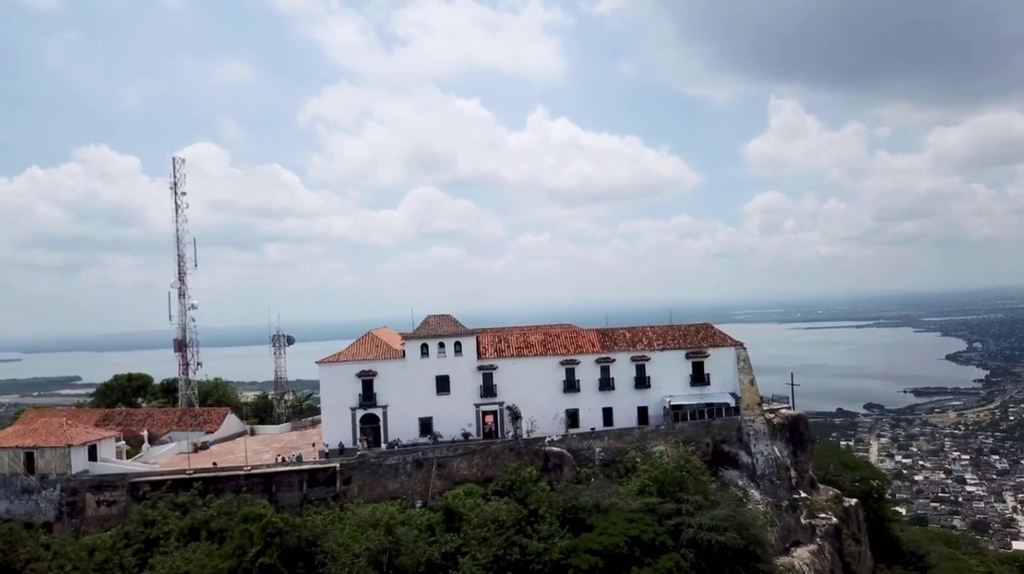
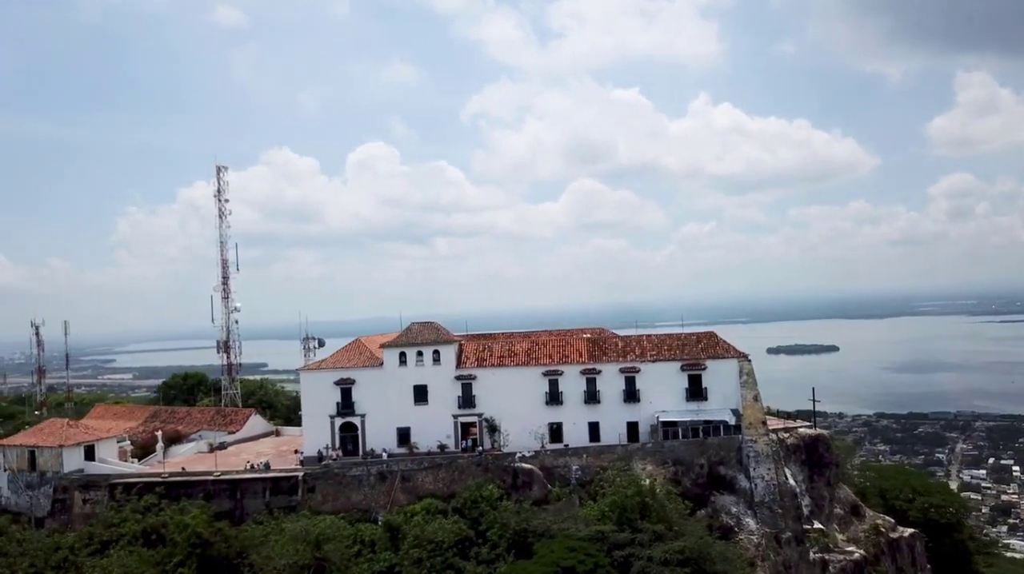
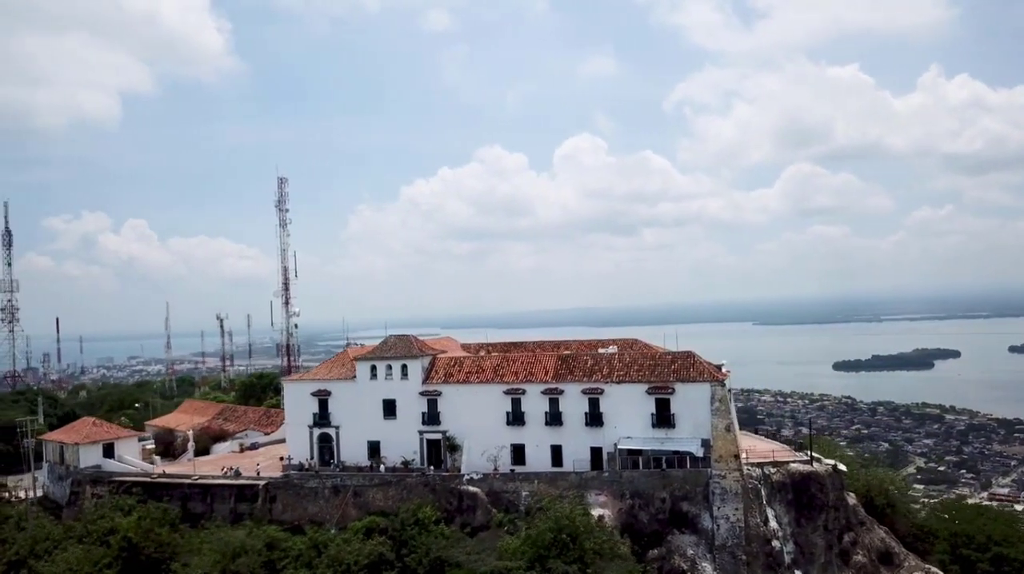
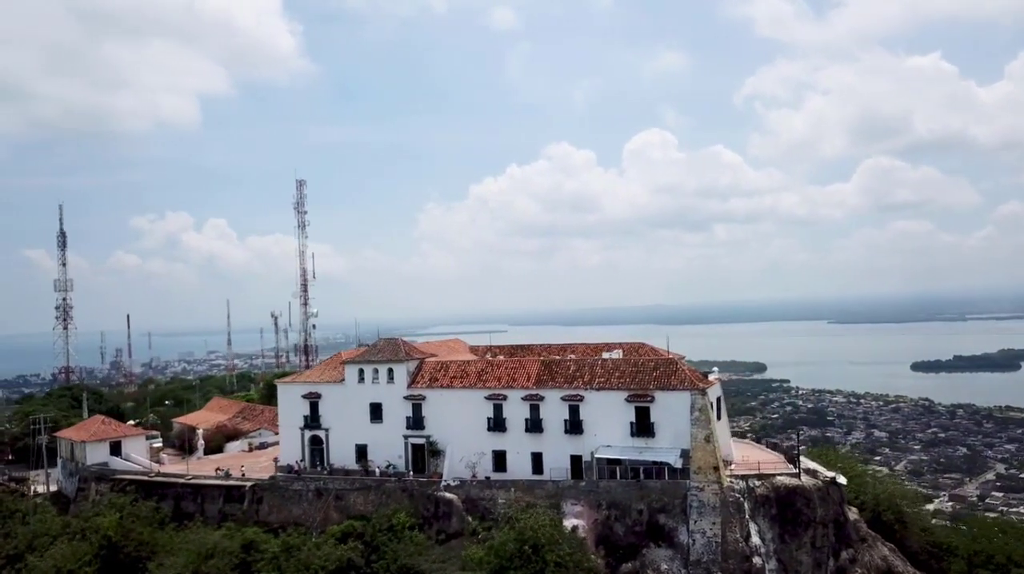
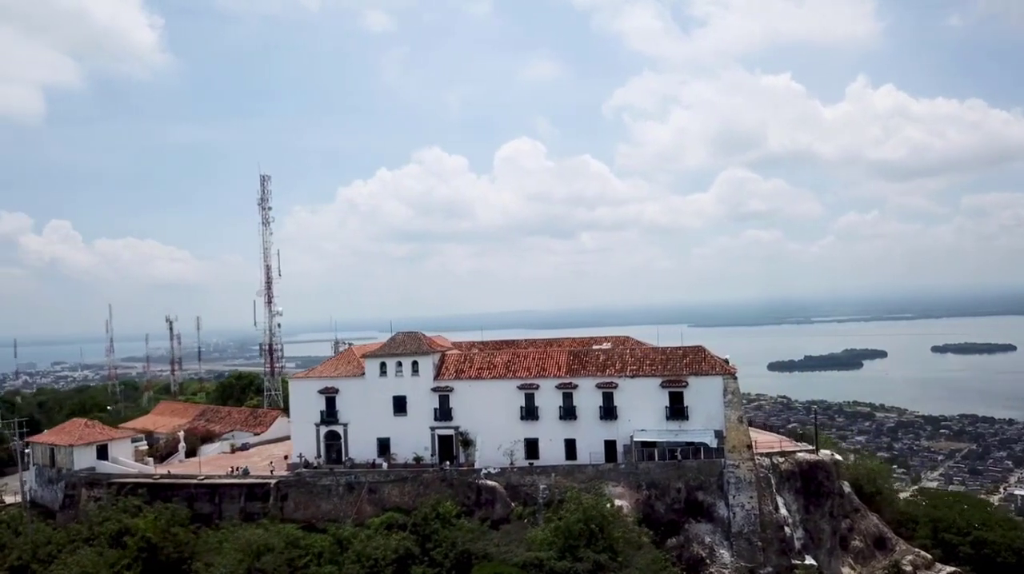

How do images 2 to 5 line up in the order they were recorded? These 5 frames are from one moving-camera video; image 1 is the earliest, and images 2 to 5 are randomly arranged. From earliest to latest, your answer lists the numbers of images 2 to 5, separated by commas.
2, 5, 3, 4
